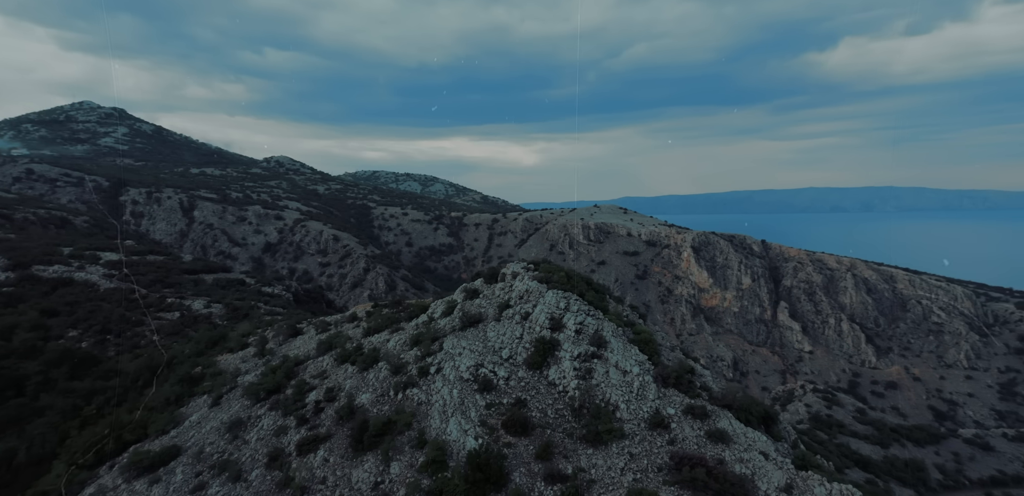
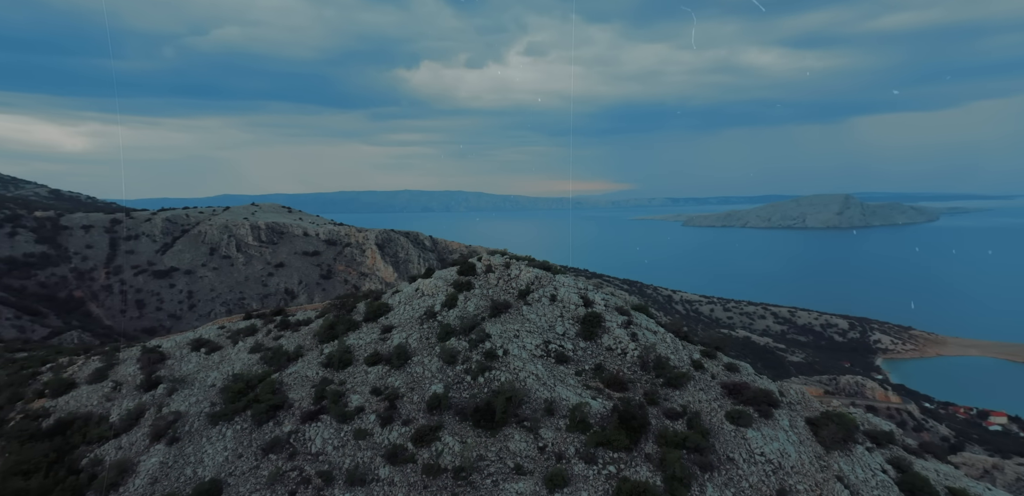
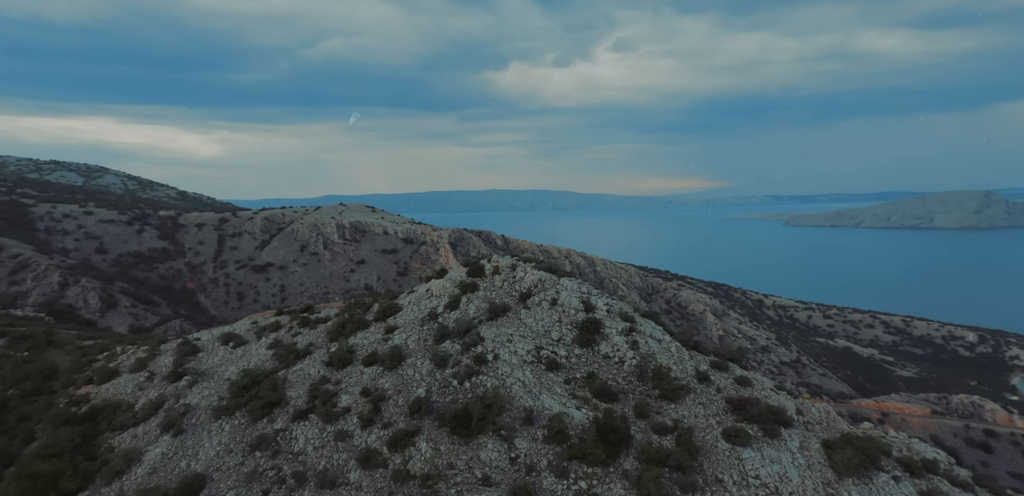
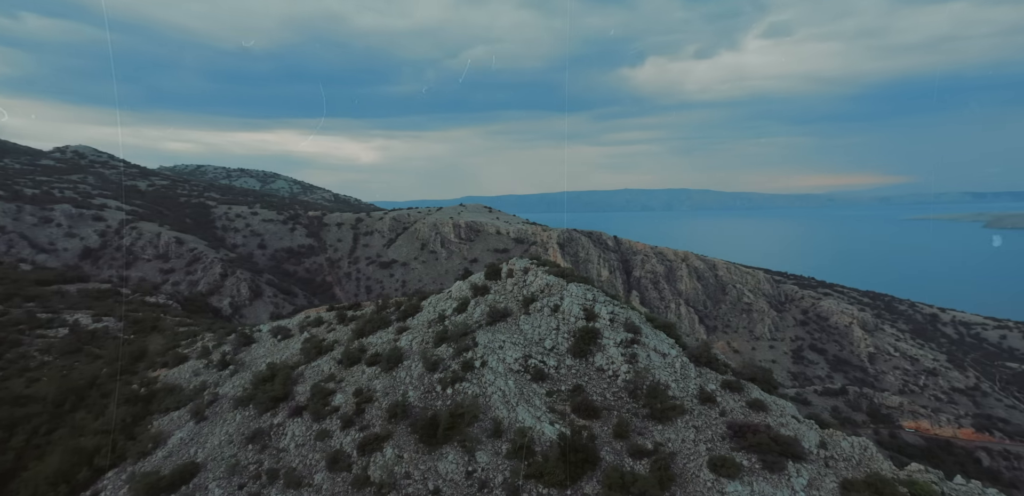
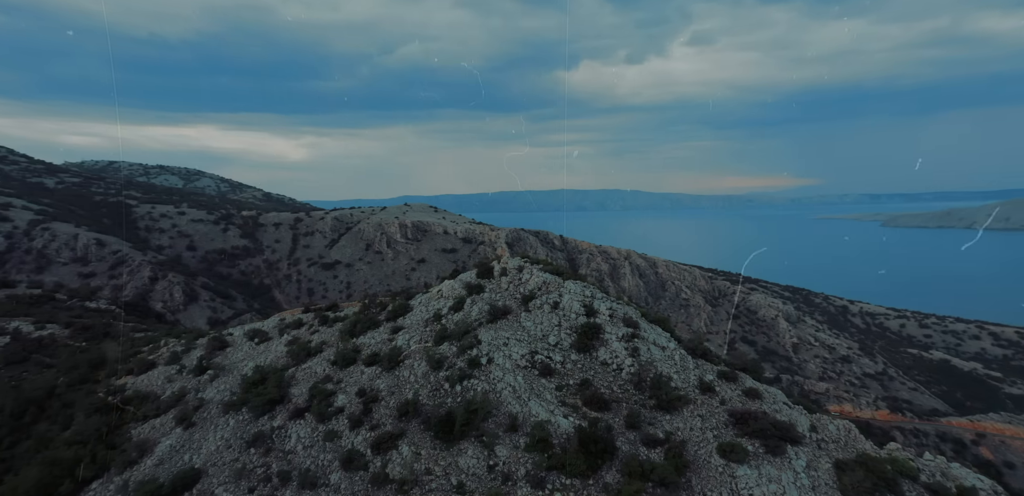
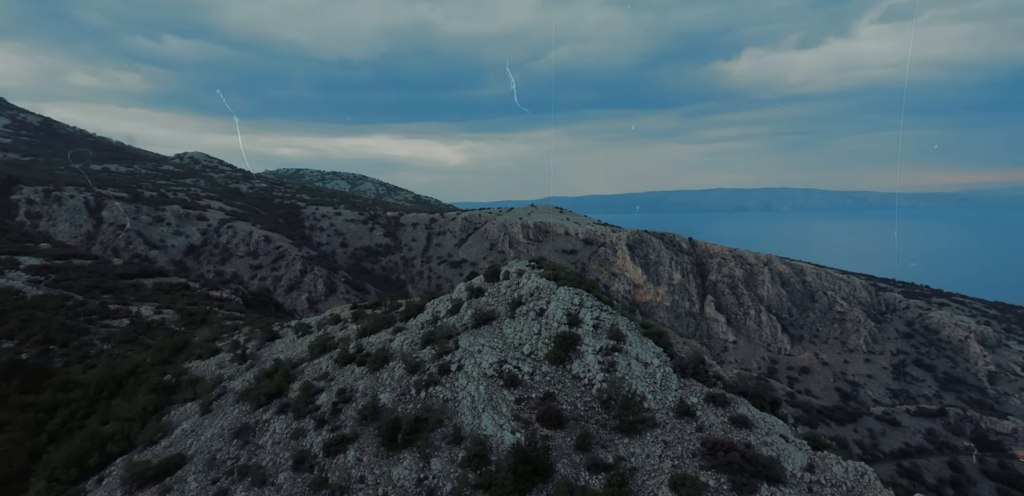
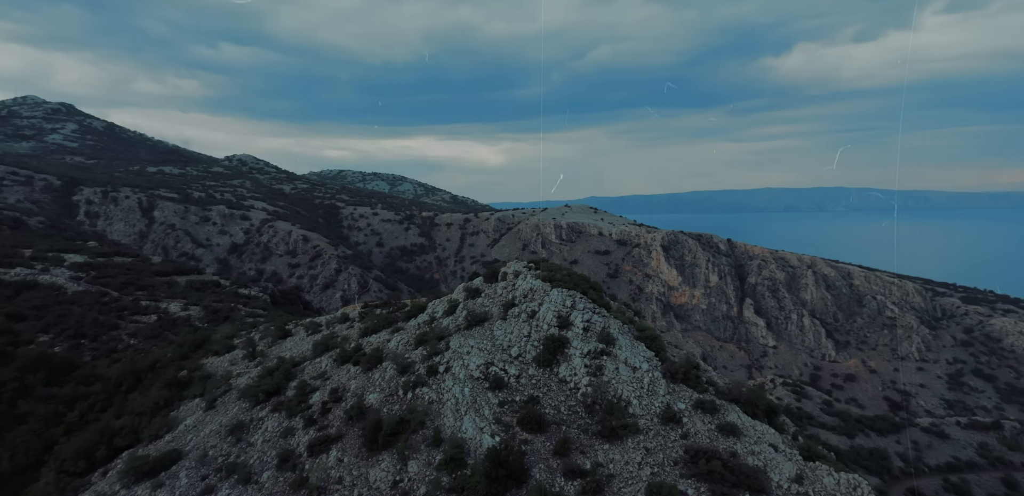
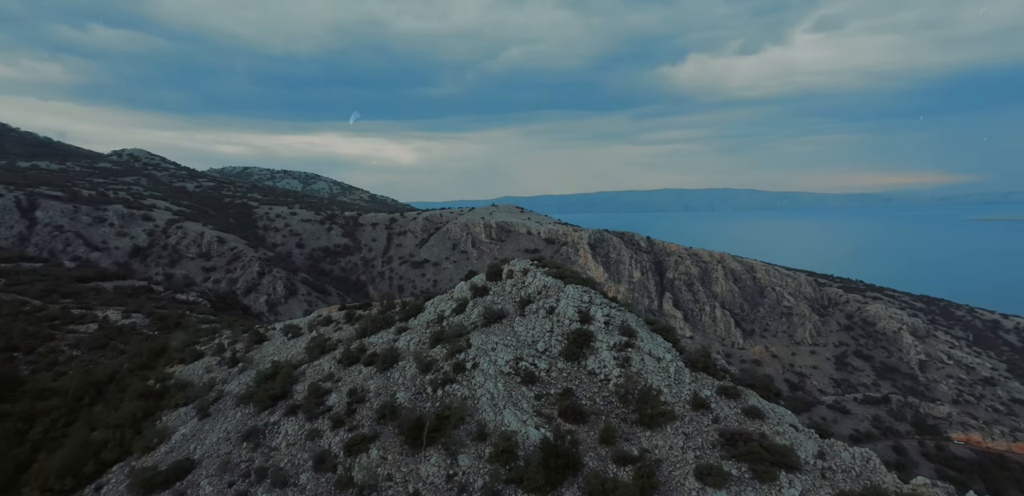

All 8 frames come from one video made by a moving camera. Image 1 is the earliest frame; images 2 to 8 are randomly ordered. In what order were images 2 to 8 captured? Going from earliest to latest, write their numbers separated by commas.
7, 6, 8, 4, 5, 3, 2
